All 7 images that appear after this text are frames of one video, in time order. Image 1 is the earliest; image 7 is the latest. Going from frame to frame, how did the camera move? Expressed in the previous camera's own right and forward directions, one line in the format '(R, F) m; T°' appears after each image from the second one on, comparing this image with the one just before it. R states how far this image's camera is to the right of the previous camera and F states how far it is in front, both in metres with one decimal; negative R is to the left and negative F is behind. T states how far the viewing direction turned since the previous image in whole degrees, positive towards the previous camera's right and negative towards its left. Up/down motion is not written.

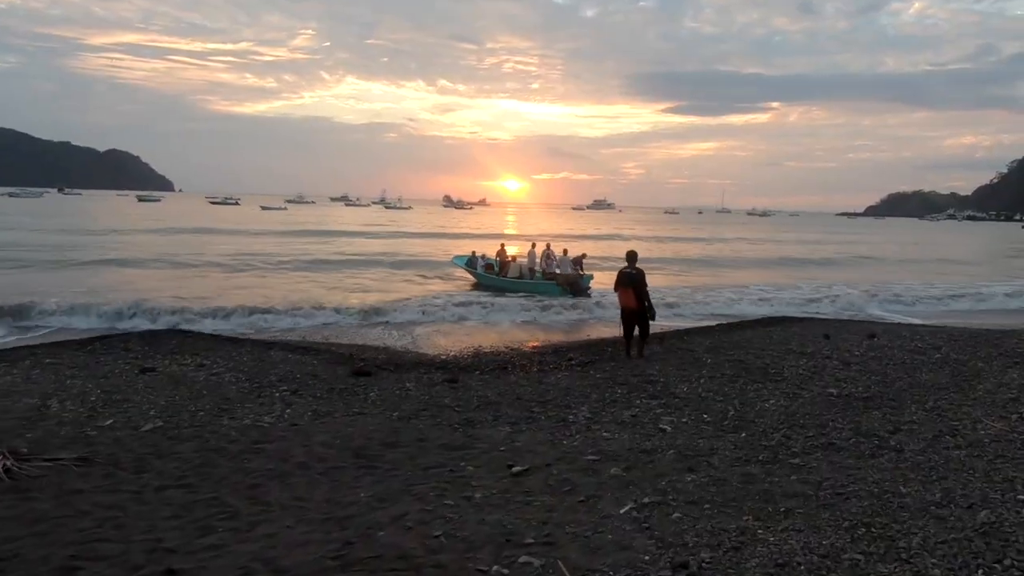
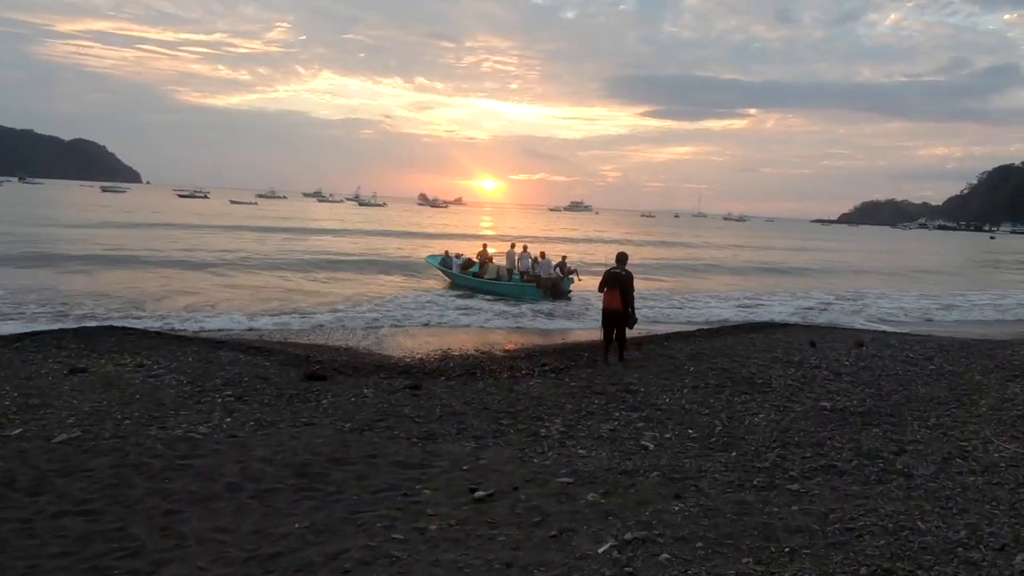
(+0.1, +0.8) m; +2°
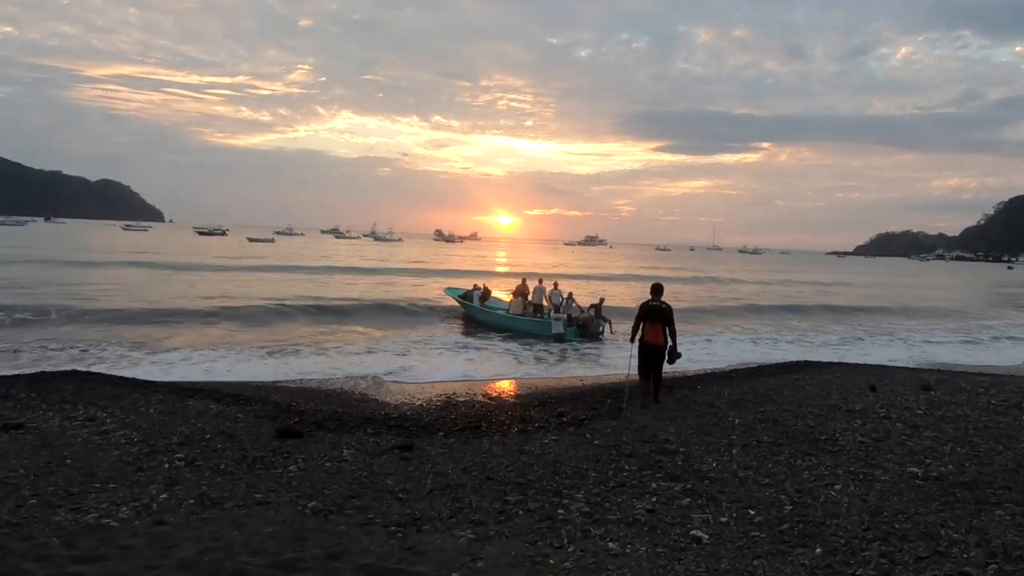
(+0.1, +1.5) m; -1°
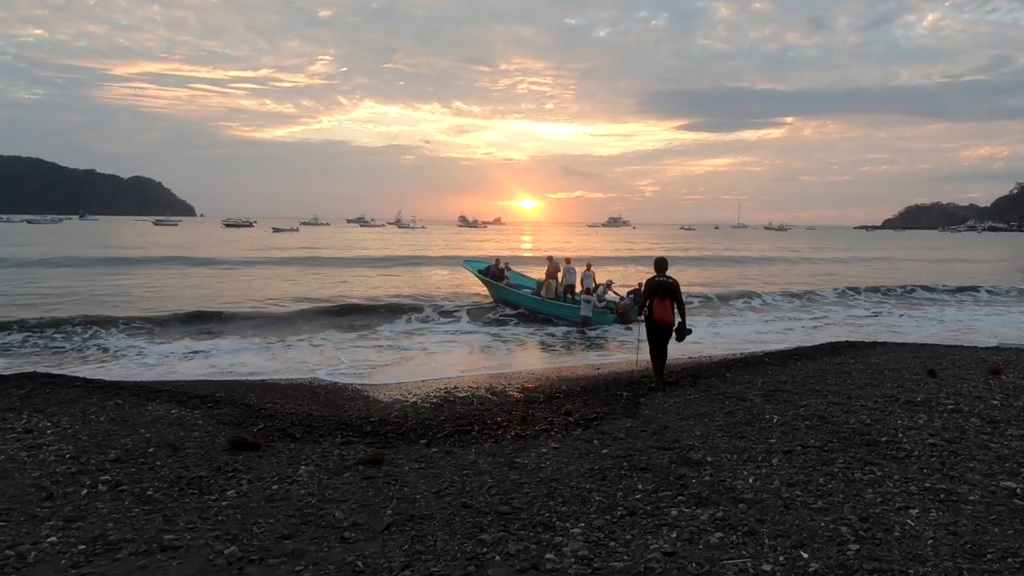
(+0.3, +1.3) m; -2°
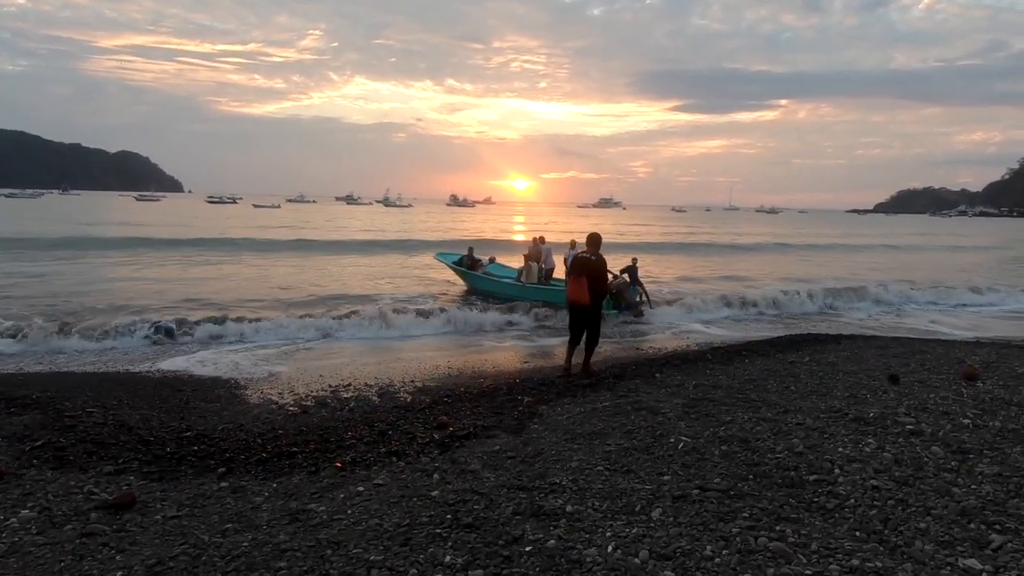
(+1.2, +1.6) m; +1°
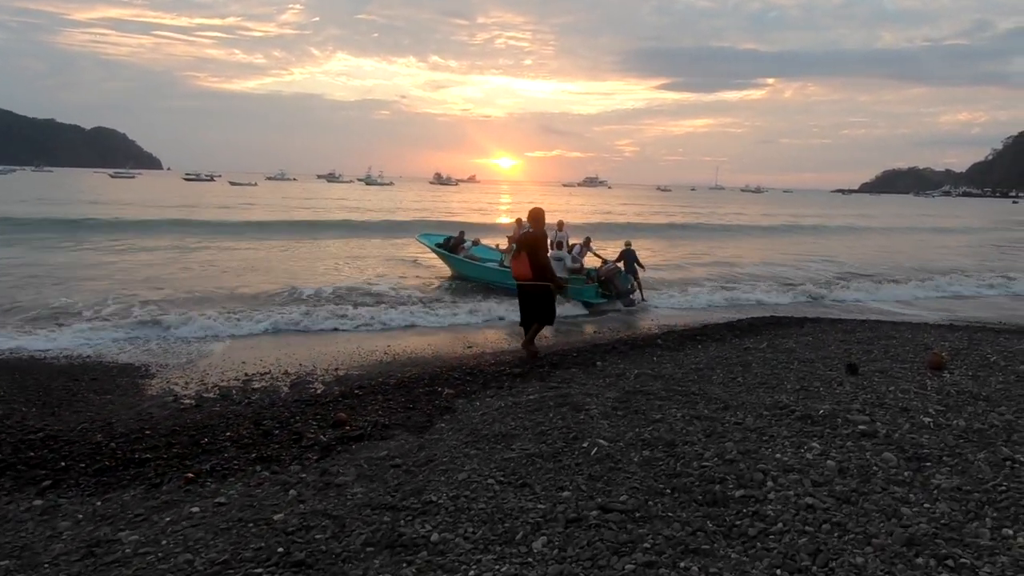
(+0.6, +0.8) m; +1°
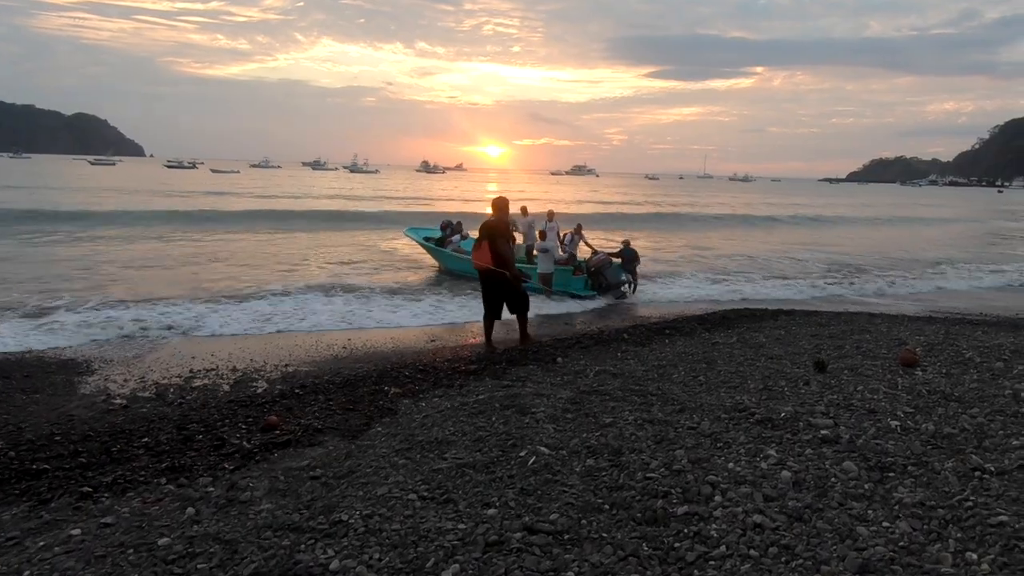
(+0.3, +0.4) m; +1°
